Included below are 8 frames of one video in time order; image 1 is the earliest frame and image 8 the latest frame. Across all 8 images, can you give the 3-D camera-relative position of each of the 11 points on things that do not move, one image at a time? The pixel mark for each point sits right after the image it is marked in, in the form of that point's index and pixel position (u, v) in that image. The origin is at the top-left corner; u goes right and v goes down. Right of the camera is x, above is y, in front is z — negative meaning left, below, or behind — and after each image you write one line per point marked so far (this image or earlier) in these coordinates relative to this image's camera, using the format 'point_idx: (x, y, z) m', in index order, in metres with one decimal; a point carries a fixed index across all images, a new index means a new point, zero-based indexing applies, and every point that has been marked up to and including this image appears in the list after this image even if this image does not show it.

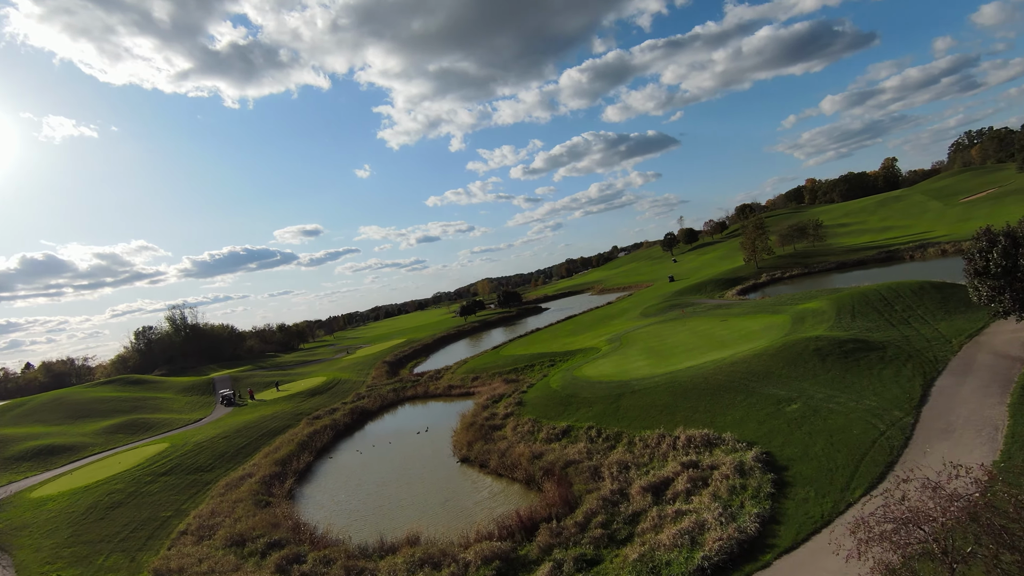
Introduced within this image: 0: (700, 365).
0: (+7.3, -3.0, +19.7) m
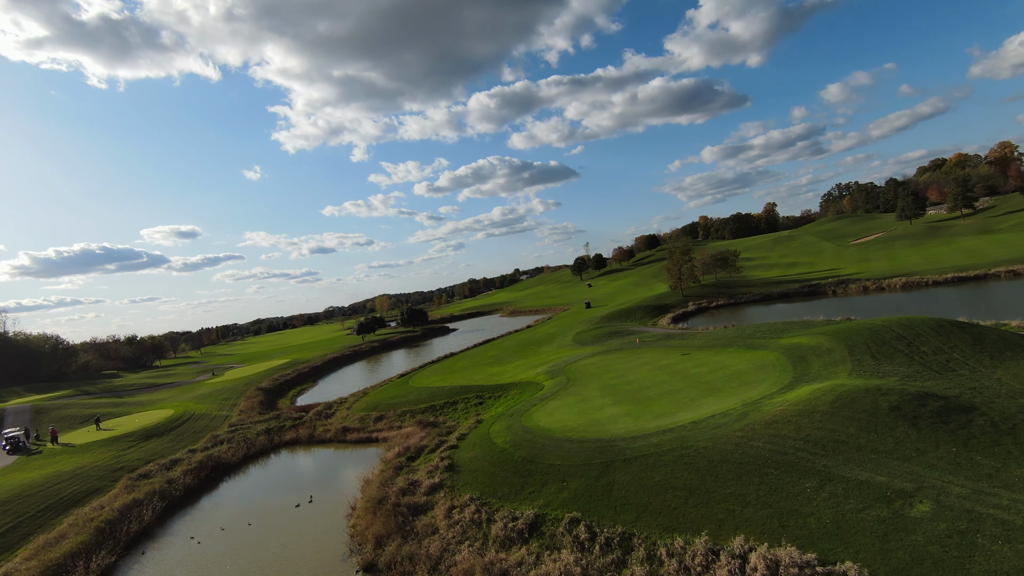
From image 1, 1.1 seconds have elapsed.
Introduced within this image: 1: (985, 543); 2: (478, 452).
0: (+5.6, -3.7, +14.5) m
1: (+7.2, -3.9, +7.8) m
2: (-1.1, -5.4, +16.8) m
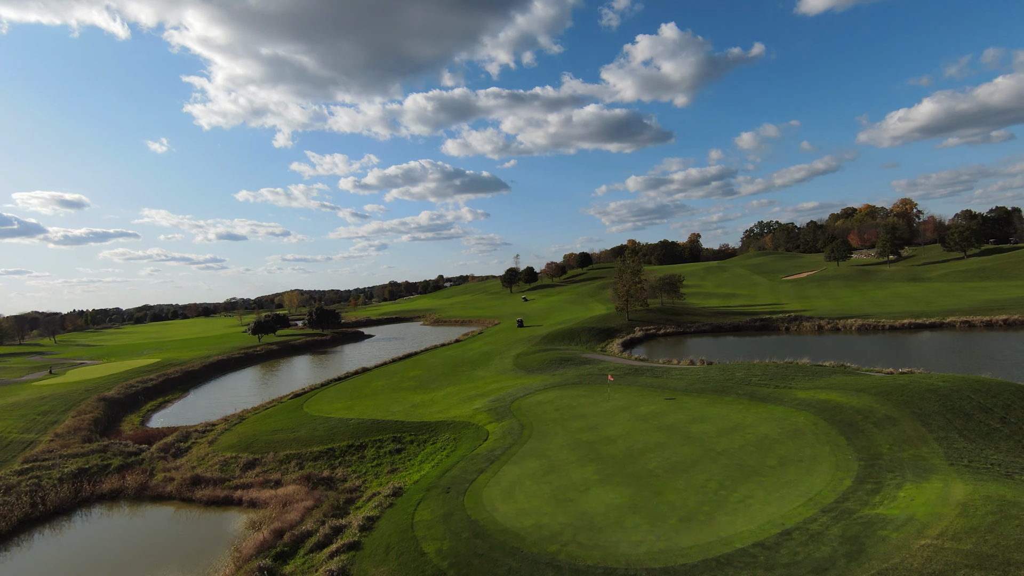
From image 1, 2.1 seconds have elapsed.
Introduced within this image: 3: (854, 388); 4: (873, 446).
0: (+4.8, -4.4, +8.8) m
1: (+7.4, -4.6, +2.5) m
2: (-2.3, -5.5, +10.0) m
3: (+10.9, -3.2, +16.3) m
4: (+8.9, -3.9, +12.6) m
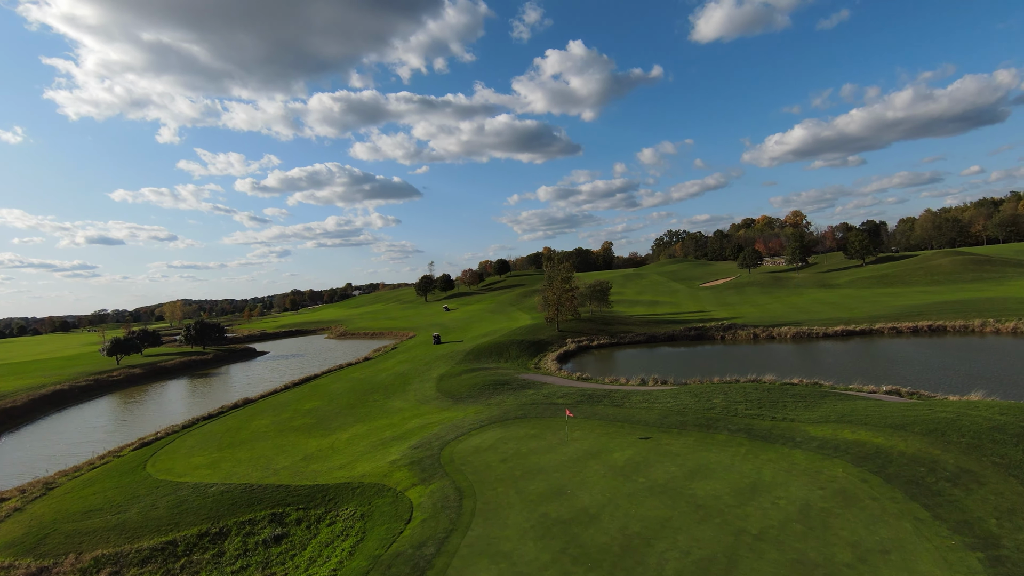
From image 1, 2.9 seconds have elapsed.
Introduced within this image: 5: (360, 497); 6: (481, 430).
0: (+4.6, -4.5, +4.5) m
1: (+8.3, -4.7, -1.3) m
2: (-2.6, -5.7, +4.5) m
3: (+9.3, -3.4, +12.9) m
4: (+8.0, -4.1, +8.9) m
5: (-4.2, -5.8, +14.4) m
6: (-1.1, -5.1, +18.3) m
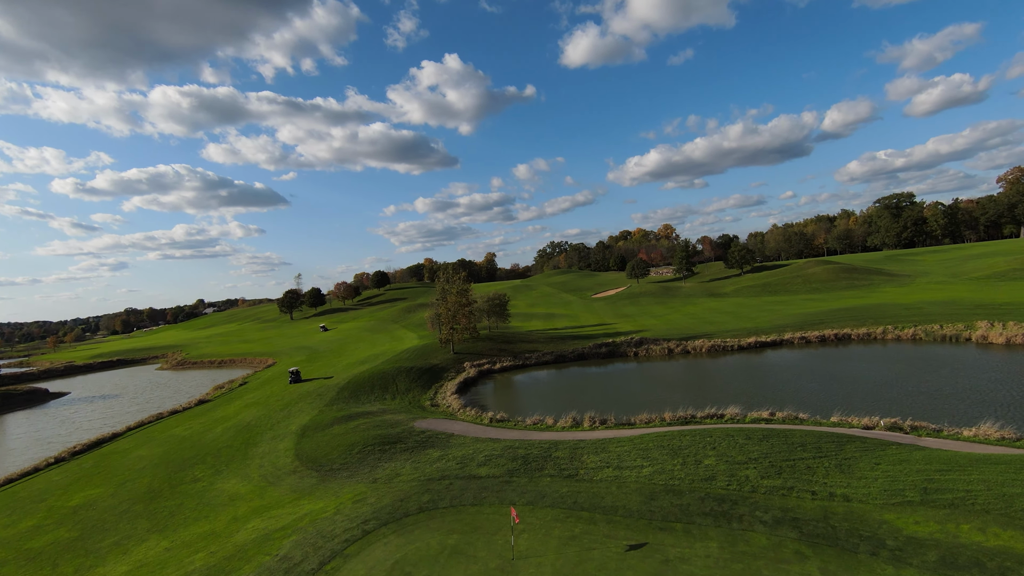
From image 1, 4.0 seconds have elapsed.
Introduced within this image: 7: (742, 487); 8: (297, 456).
0: (+5.6, -4.6, -1.0) m
1: (+10.5, -4.5, -5.7) m
2: (-1.4, -5.9, -2.7) m
3: (+8.2, -3.6, +8.4) m
4: (+7.8, -4.2, +4.2) m
5: (-5.3, -6.2, +6.6) m
6: (-3.2, -5.6, +11.2) m
7: (+5.1, -4.4, +11.3) m
8: (-7.6, -5.9, +18.3) m
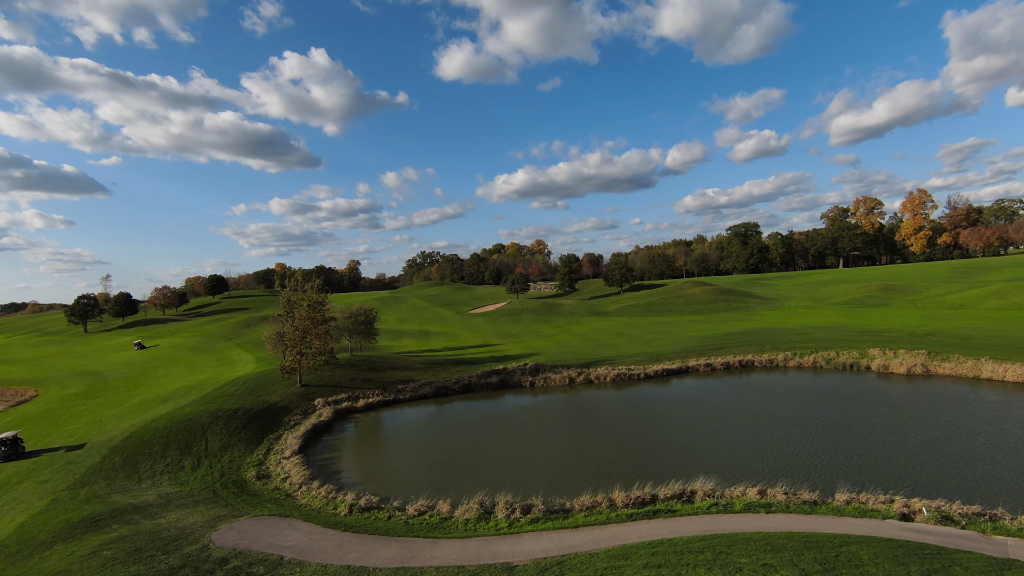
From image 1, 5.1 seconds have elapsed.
0: (+7.7, -4.8, -6.2) m
1: (+13.7, -4.8, -9.6) m
2: (+1.4, -5.8, -9.7) m
3: (+7.9, -4.1, +3.5) m
4: (+8.6, -4.6, -0.7) m
5: (-4.8, -6.2, -1.8) m
6: (-3.9, -5.7, +3.2) m
7: (+4.1, -4.8, +5.5) m
8: (-10.0, -6.1, +8.9) m
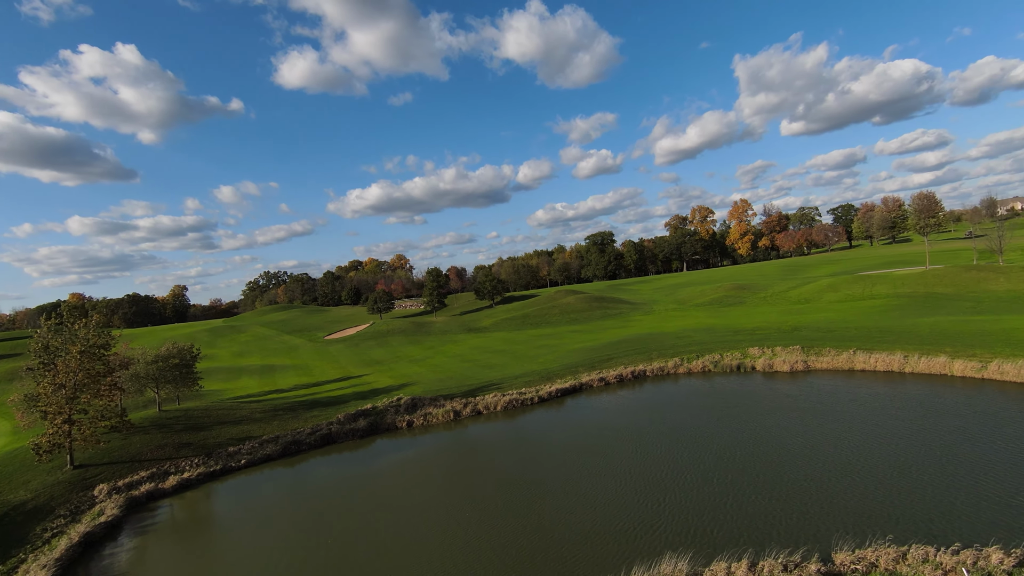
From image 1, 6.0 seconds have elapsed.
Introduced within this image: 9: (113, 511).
0: (+11.0, -4.2, -8.5) m
1: (+17.6, -3.8, -10.2) m
2: (+5.8, -5.4, -13.6) m
3: (+8.5, -3.8, +0.9) m
4: (+10.3, -4.1, -3.0) m
5: (-2.2, -6.4, -7.6) m
6: (-2.7, -6.0, -2.6) m
7: (+4.3, -4.8, +1.8) m
8: (-10.1, -6.9, +1.3) m
9: (-14.0, -7.8, +17.9) m
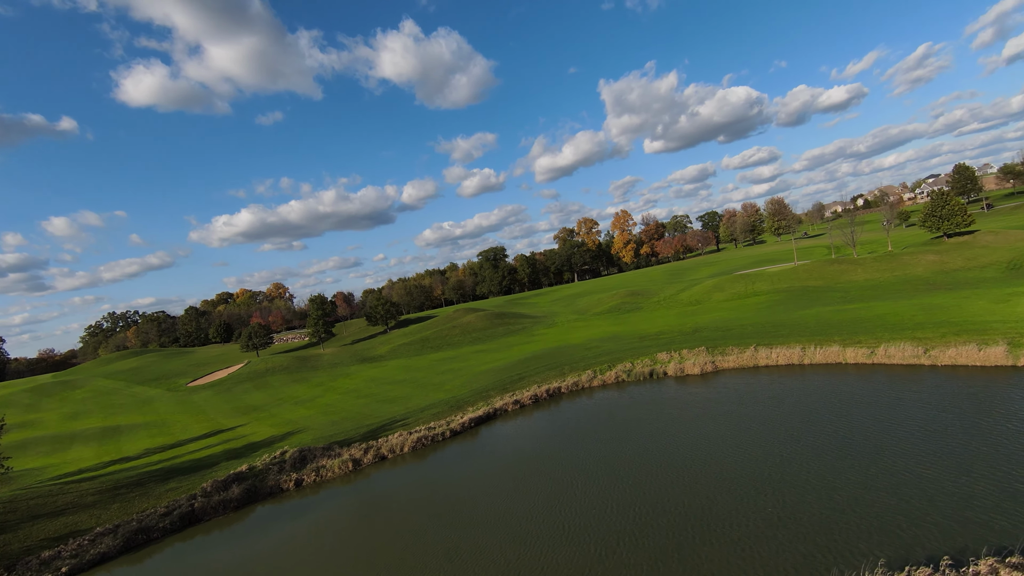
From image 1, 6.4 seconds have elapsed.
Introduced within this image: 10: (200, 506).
0: (+13.7, -3.0, -8.6) m
1: (+20.4, -2.1, -8.8) m
2: (+9.8, -4.3, -14.6) m
3: (+9.3, -3.2, +0.1) m
4: (+11.8, -3.2, -3.3) m
5: (+0.8, -6.1, -10.5) m
6: (-0.8, -6.0, -5.7) m
7: (+5.1, -4.5, +0.1) m
8: (-8.7, -7.5, -3.4) m
9: (-15.9, -9.4, +11.9) m
10: (-12.3, -8.5, +20.1) m
